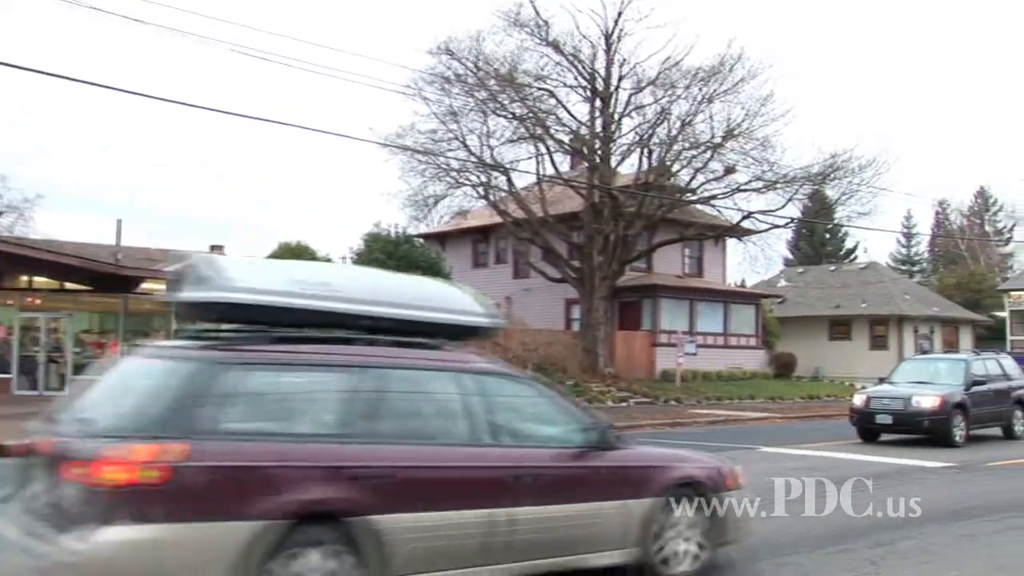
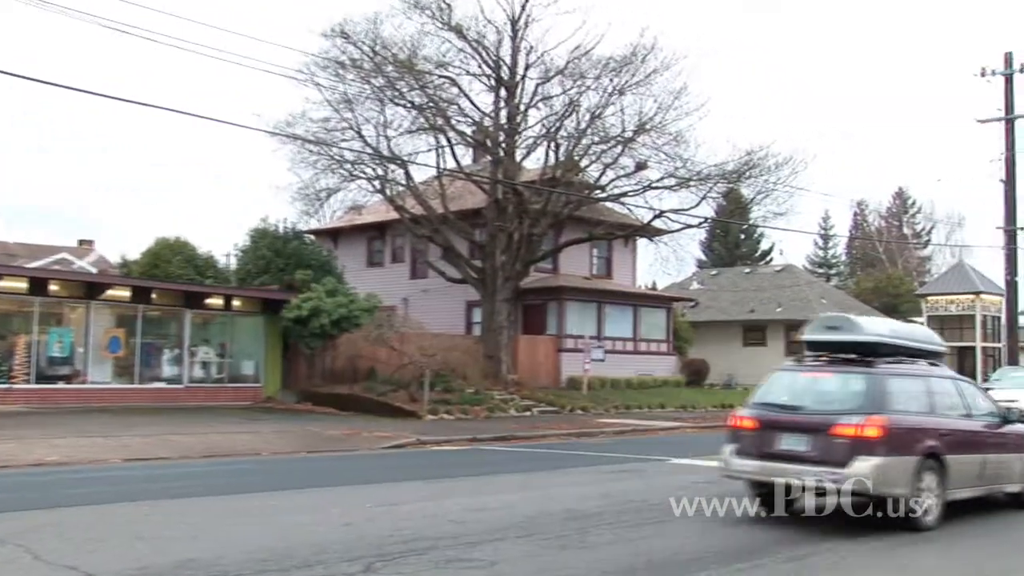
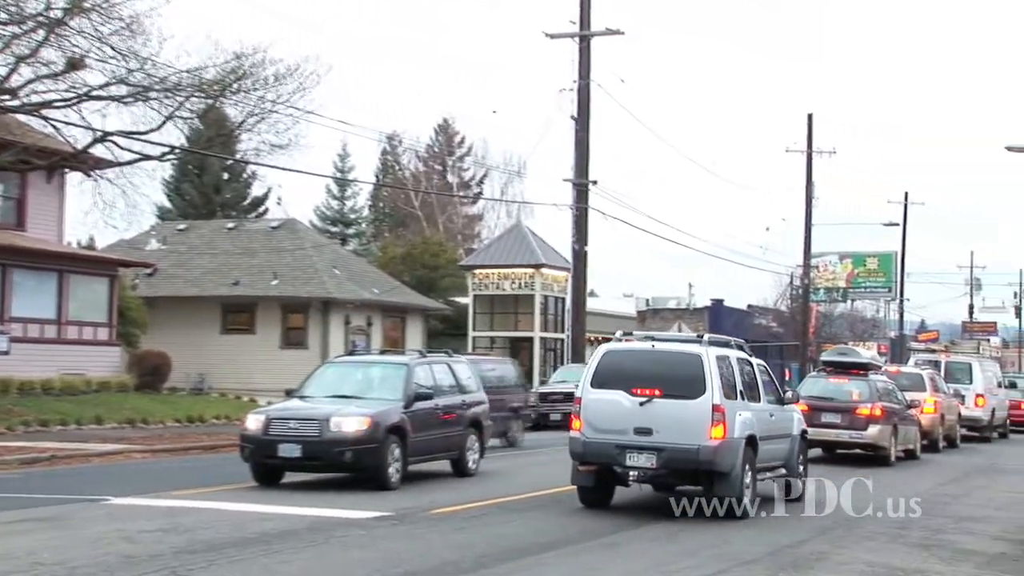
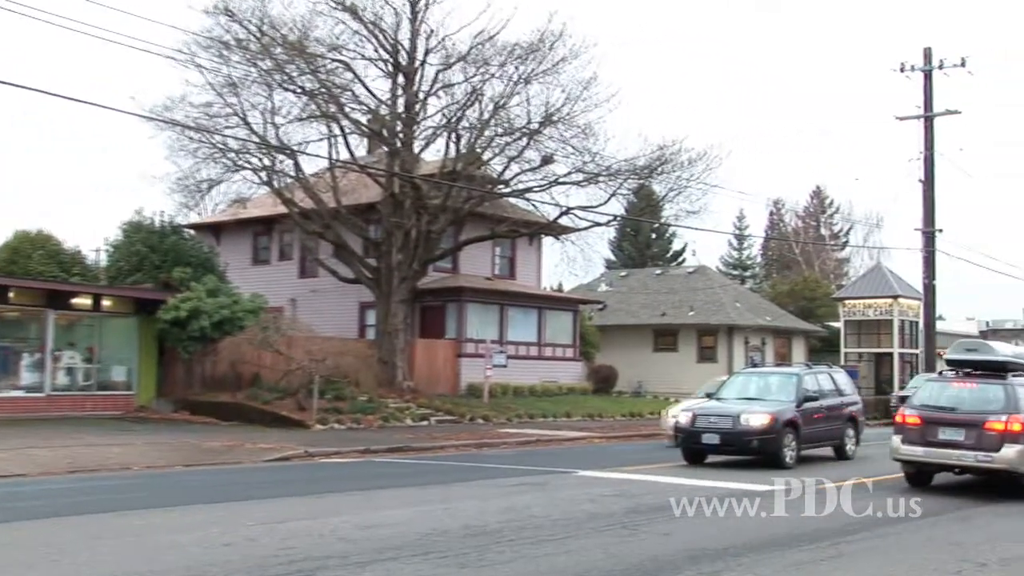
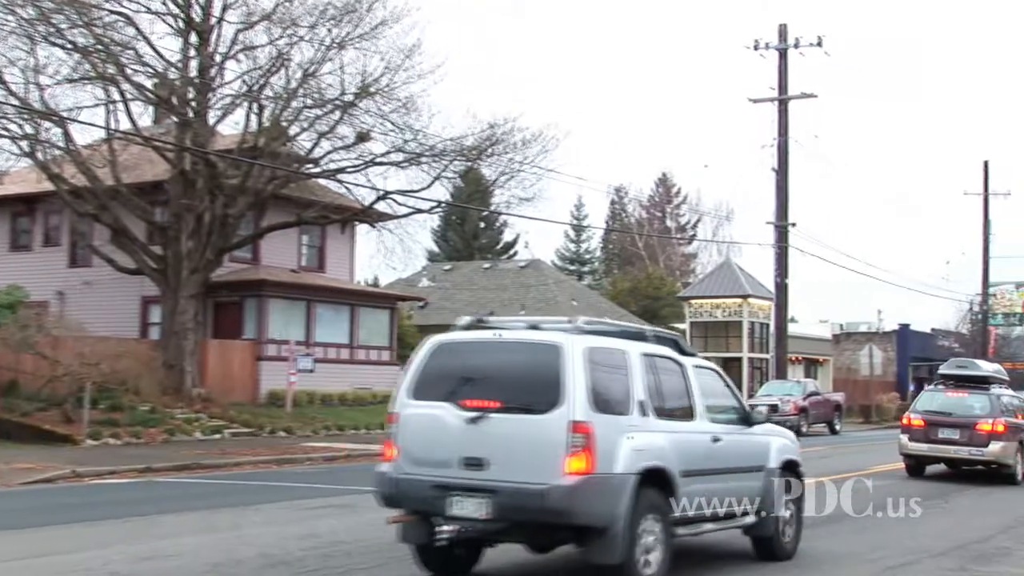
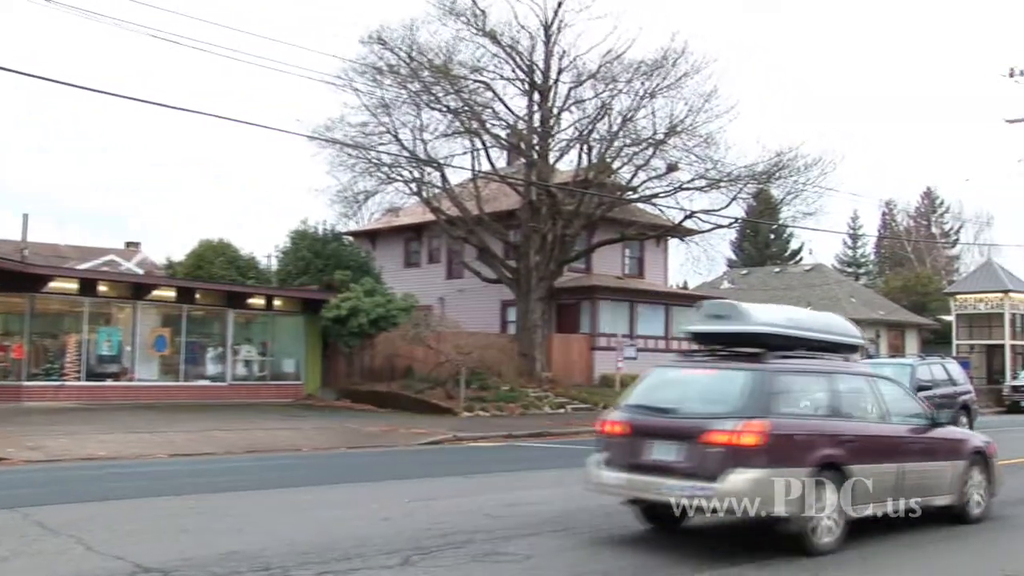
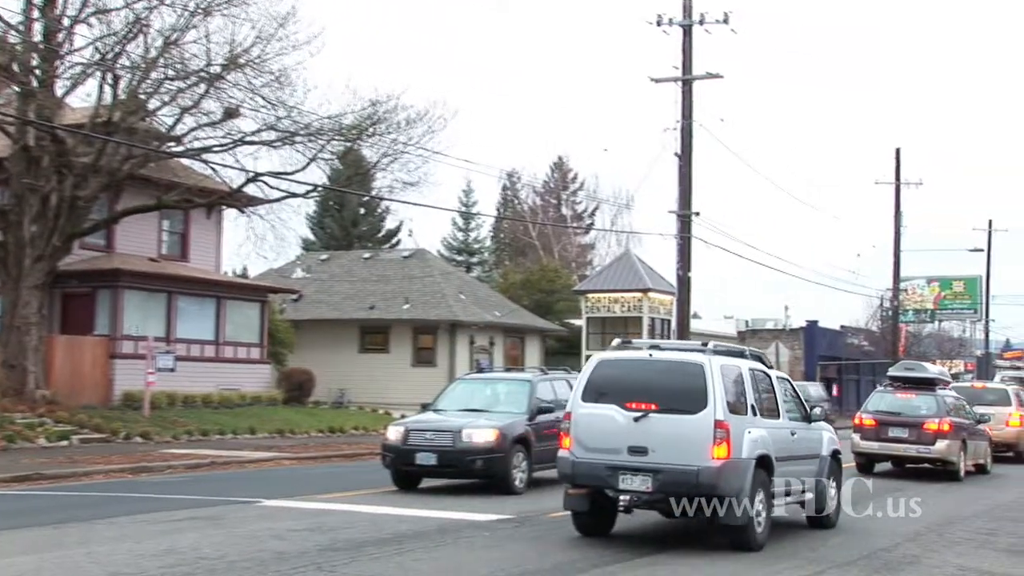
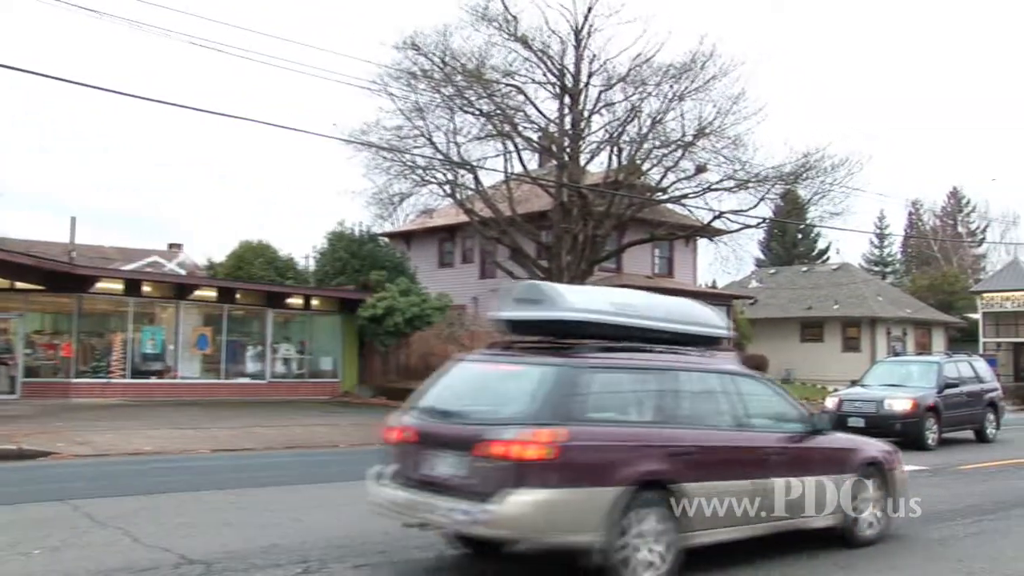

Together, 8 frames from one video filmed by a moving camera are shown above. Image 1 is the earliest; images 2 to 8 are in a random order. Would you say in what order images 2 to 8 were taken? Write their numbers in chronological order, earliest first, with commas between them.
8, 6, 2, 4, 5, 7, 3
